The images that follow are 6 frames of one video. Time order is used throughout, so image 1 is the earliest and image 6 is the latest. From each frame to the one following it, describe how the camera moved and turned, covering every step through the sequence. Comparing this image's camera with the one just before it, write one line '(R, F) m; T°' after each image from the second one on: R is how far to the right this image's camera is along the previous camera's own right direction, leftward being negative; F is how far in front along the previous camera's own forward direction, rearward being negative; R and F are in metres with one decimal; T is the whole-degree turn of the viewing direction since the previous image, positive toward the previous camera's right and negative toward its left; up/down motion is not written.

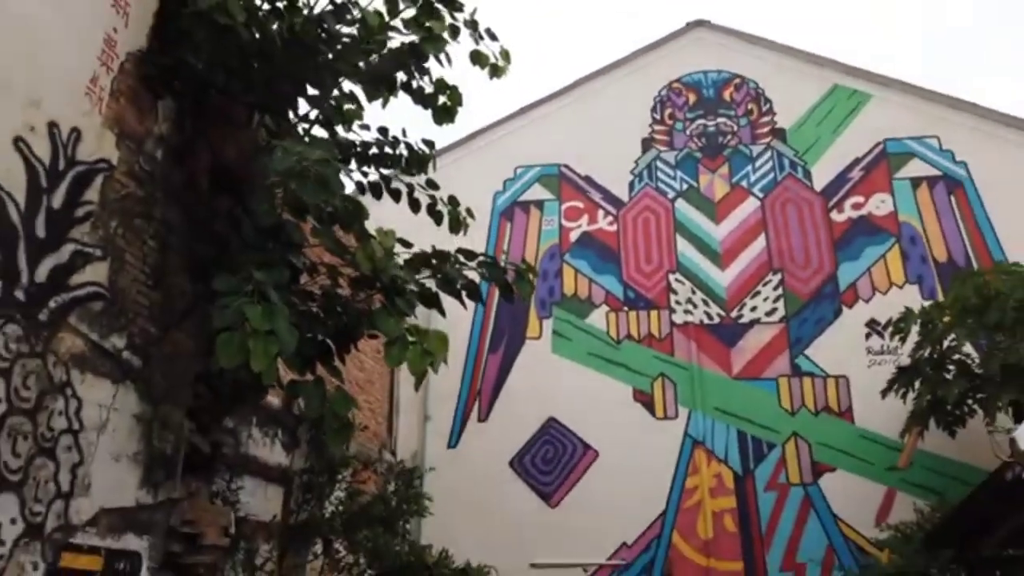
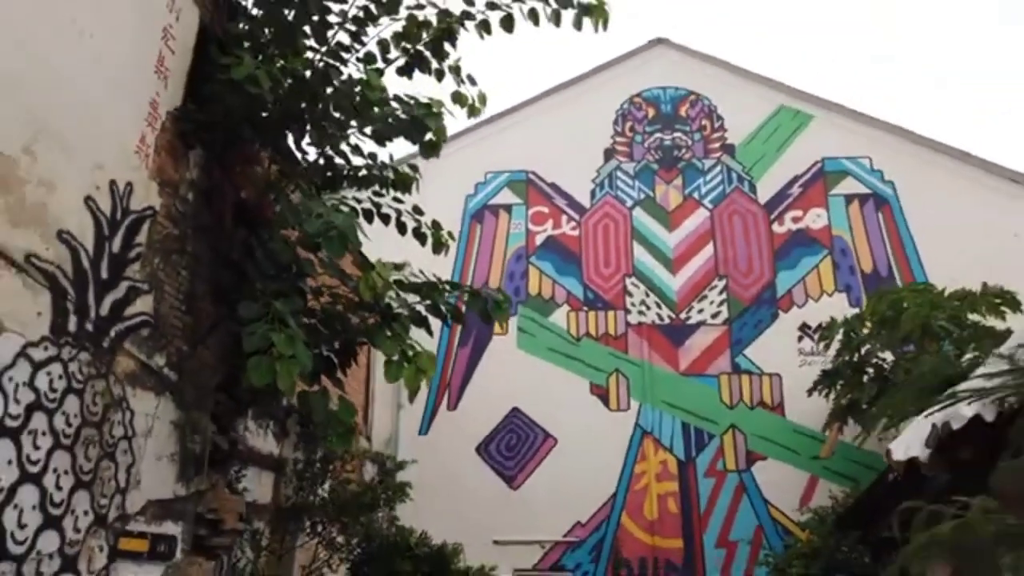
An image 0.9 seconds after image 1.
(-0.1, -0.7) m; +3°
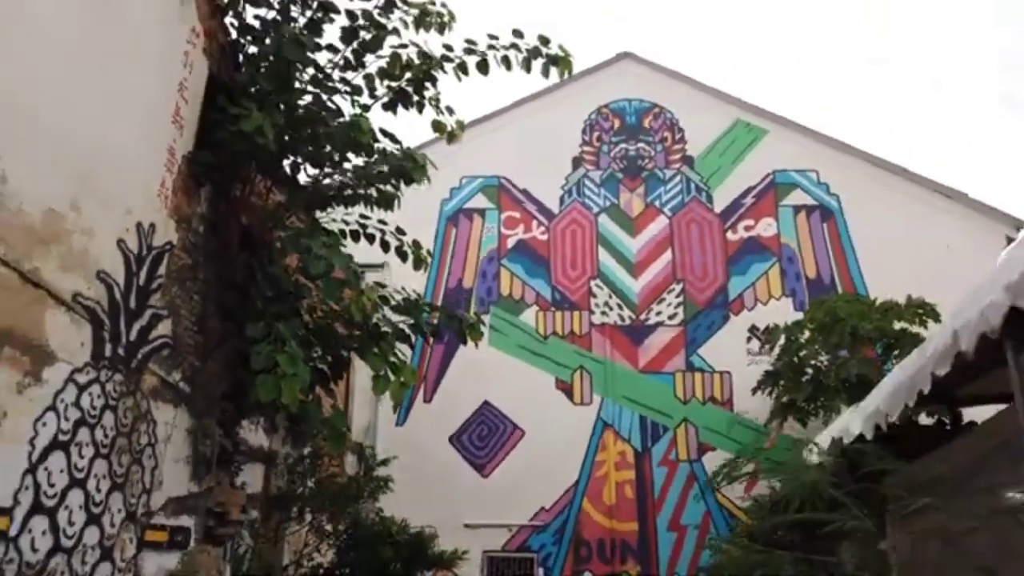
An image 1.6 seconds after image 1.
(0.0, -0.7) m; +2°
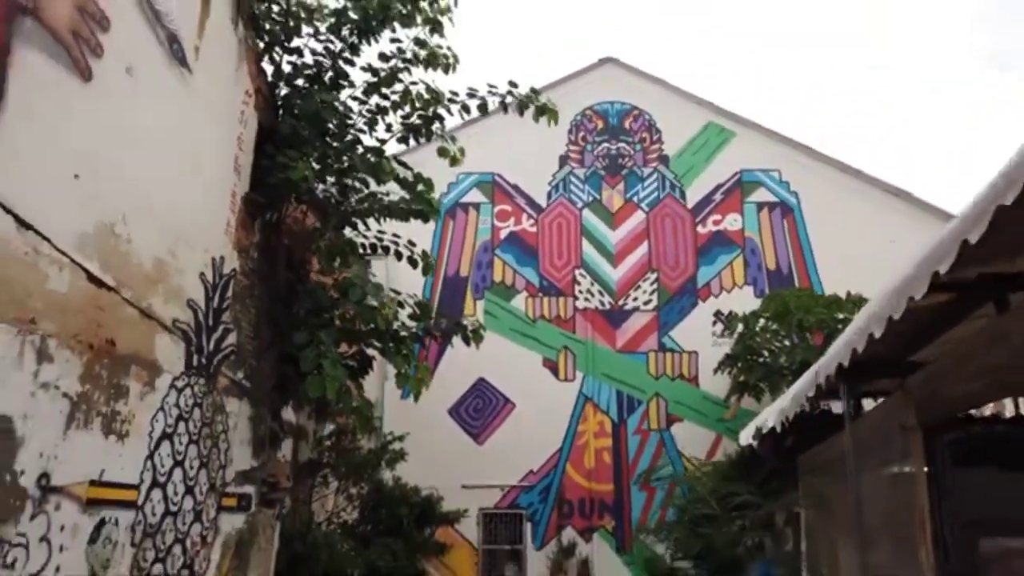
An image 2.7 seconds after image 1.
(-0.1, -1.2) m; +1°
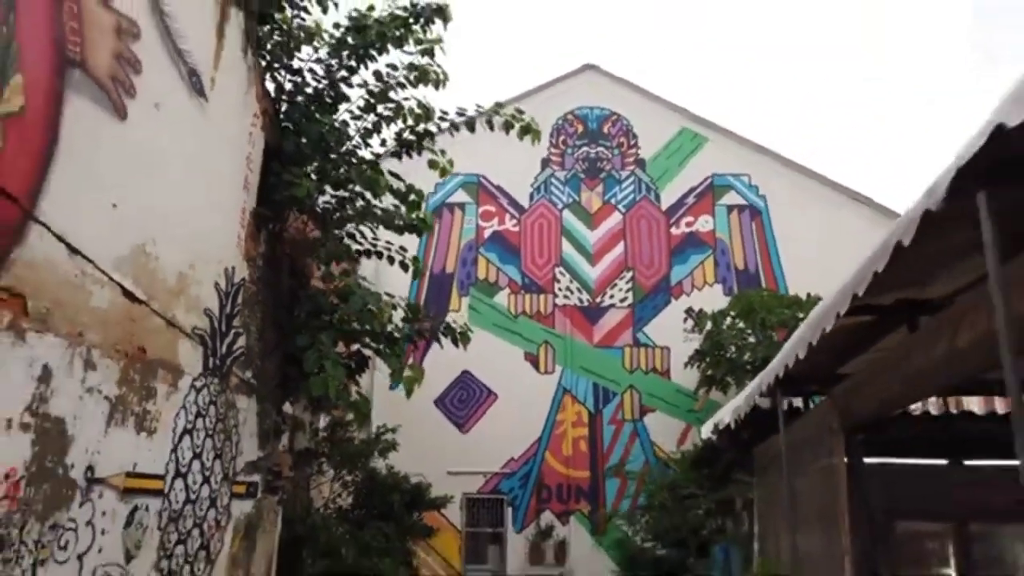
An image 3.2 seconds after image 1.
(0.0, -0.6) m; +1°
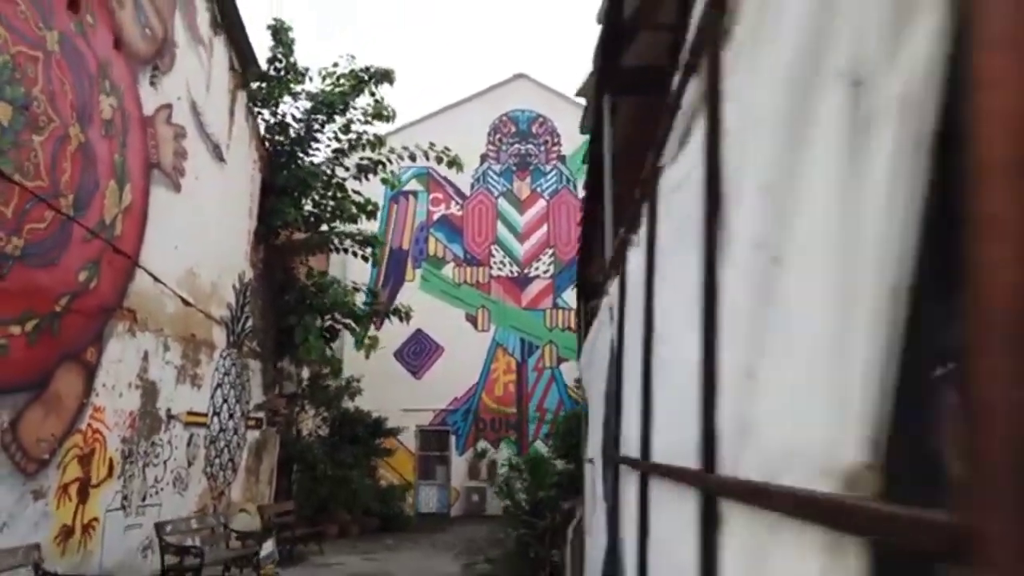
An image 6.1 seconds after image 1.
(+0.6, -2.9) m; +2°
